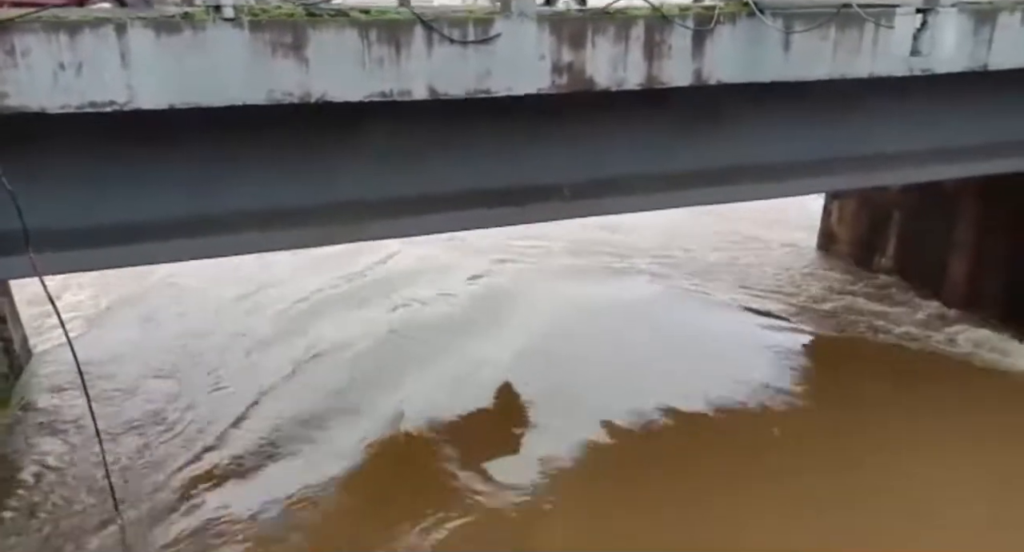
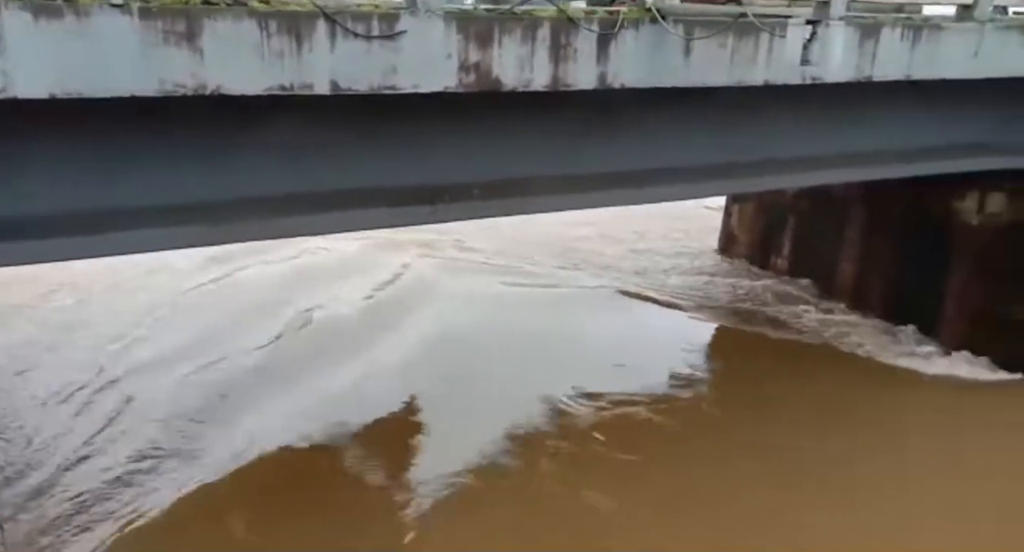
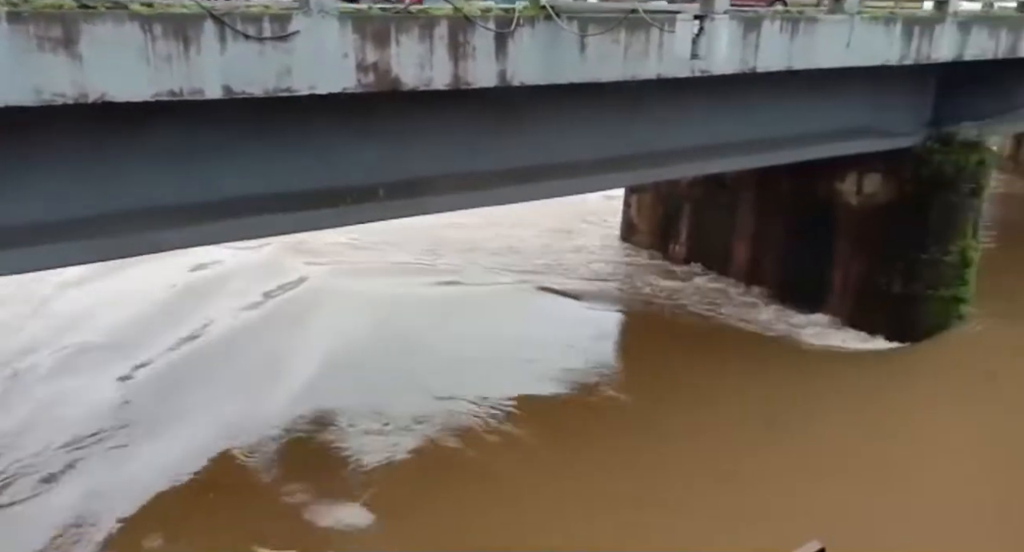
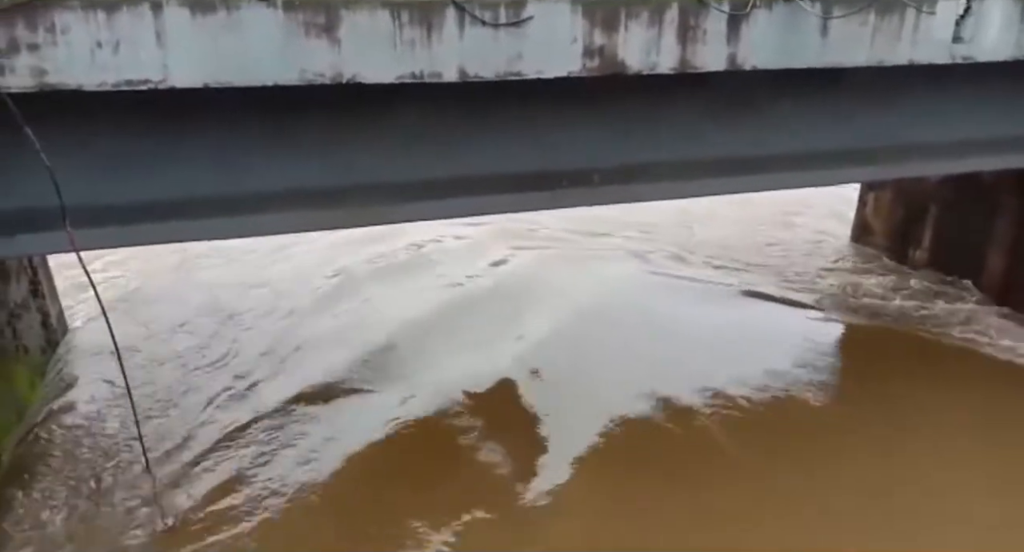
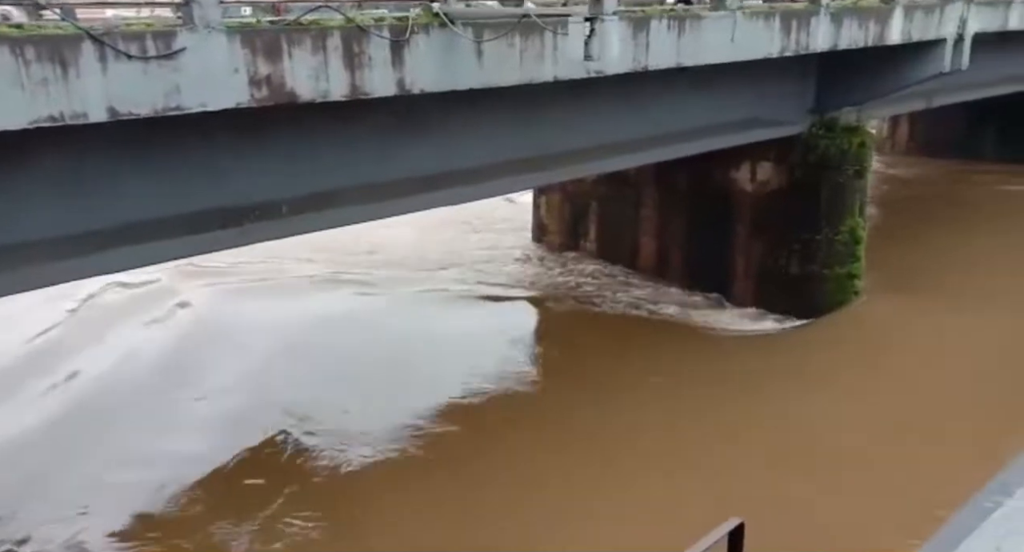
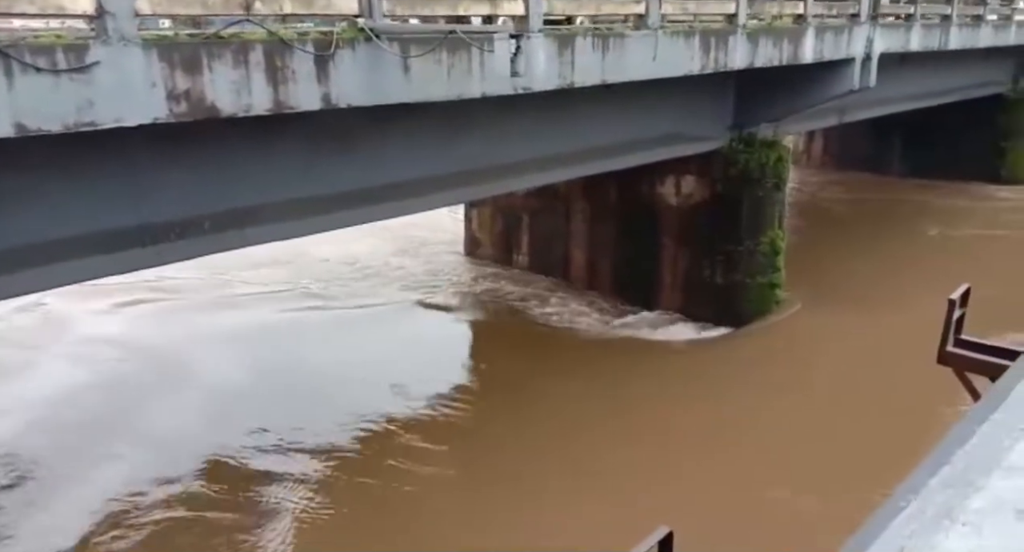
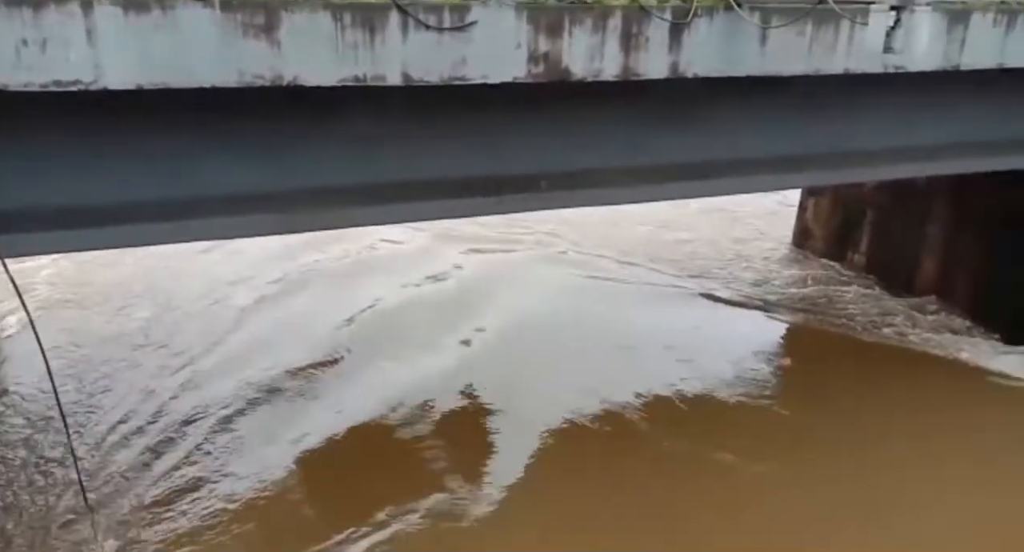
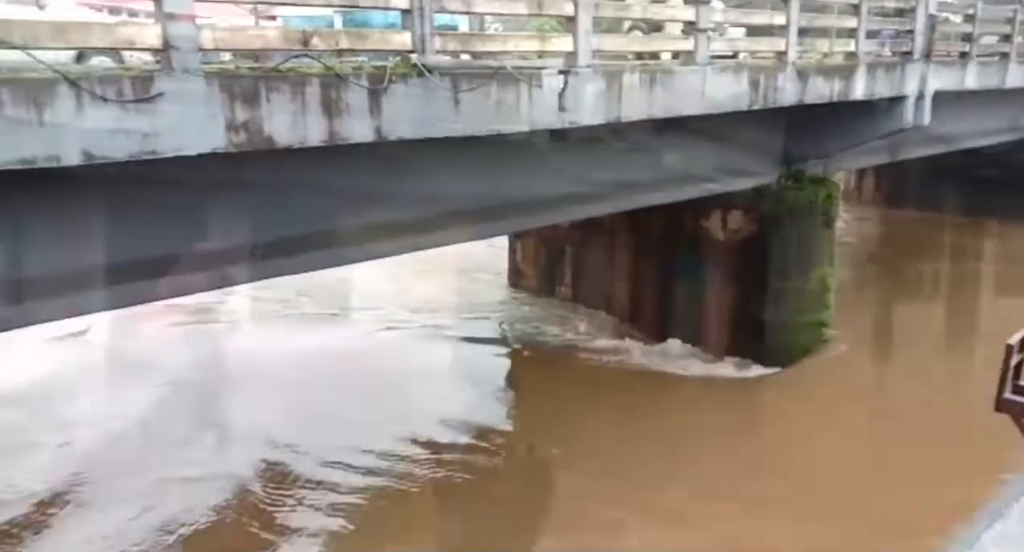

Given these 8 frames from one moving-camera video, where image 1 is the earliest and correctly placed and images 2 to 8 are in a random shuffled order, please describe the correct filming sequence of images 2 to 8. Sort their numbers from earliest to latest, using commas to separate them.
4, 7, 2, 3, 5, 6, 8
